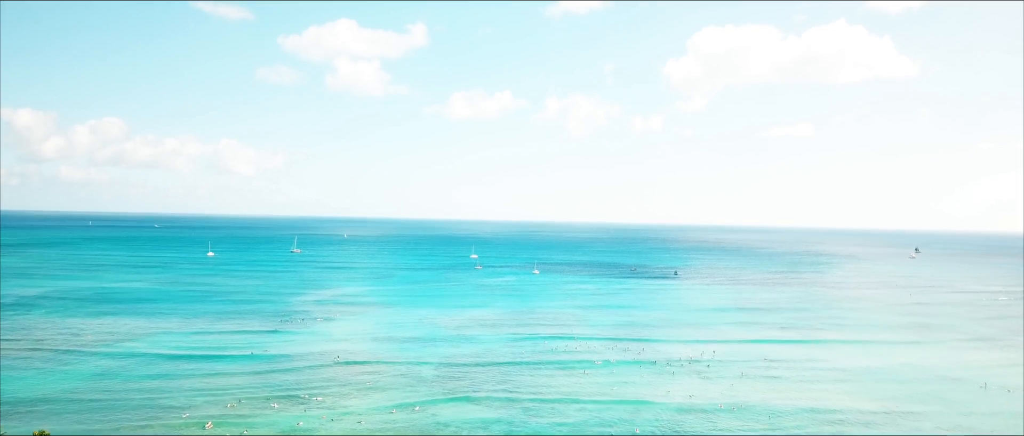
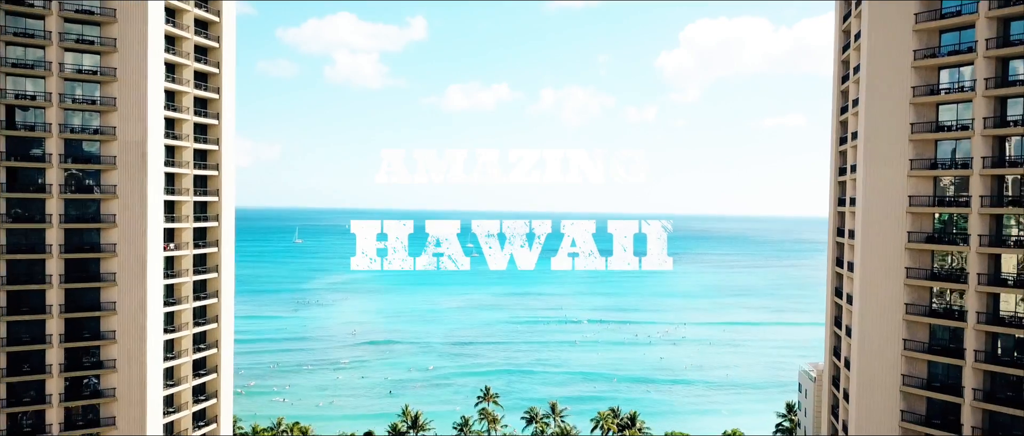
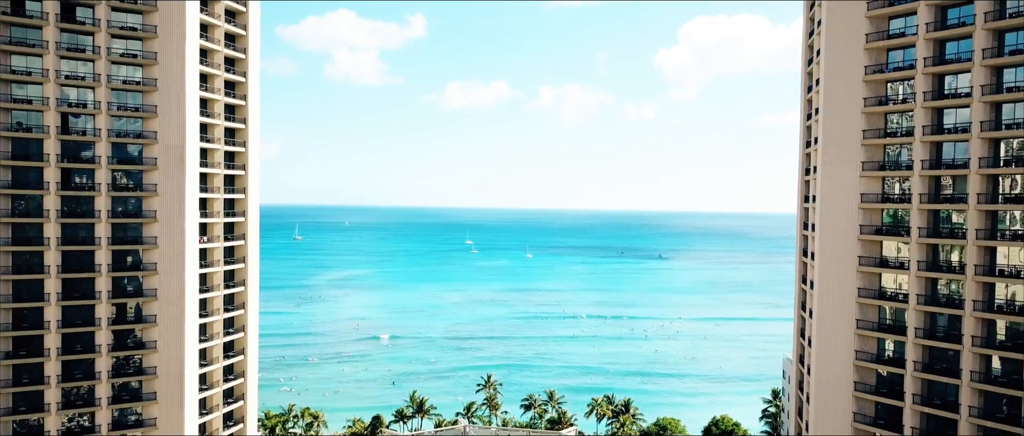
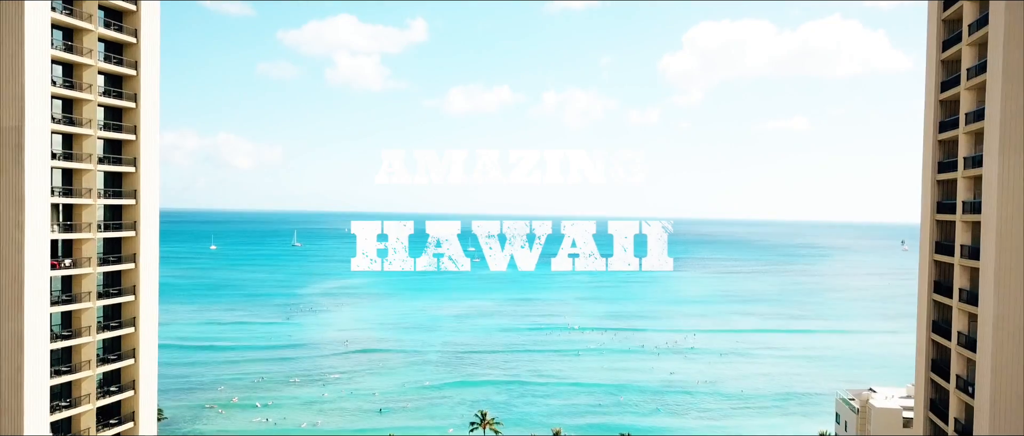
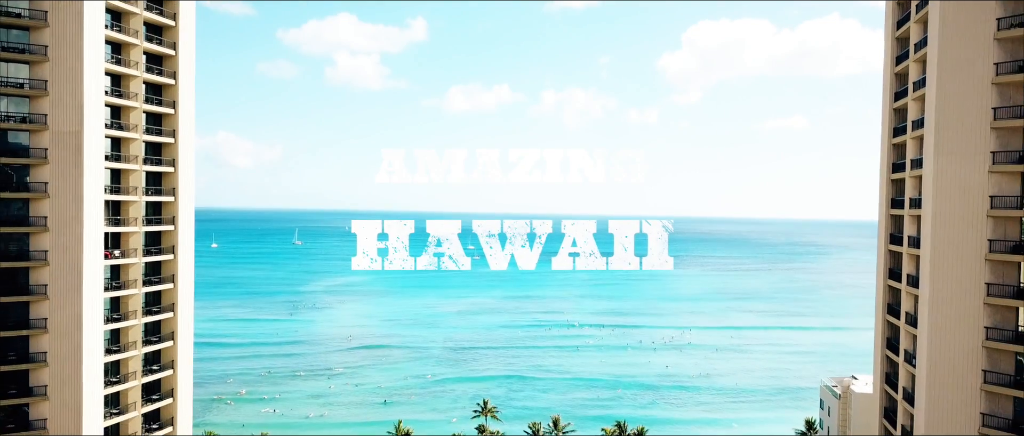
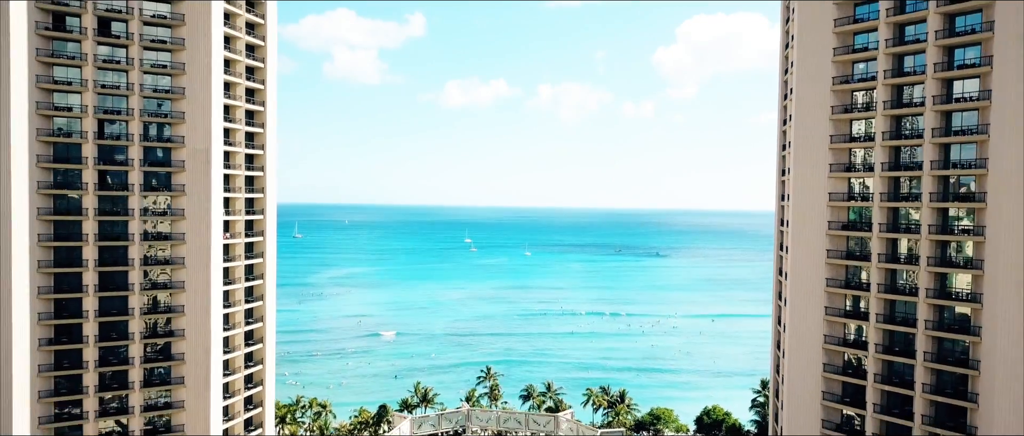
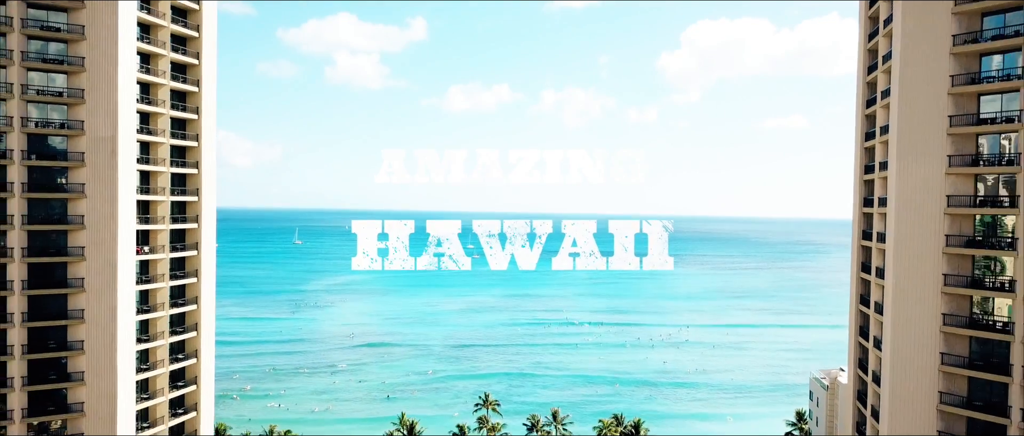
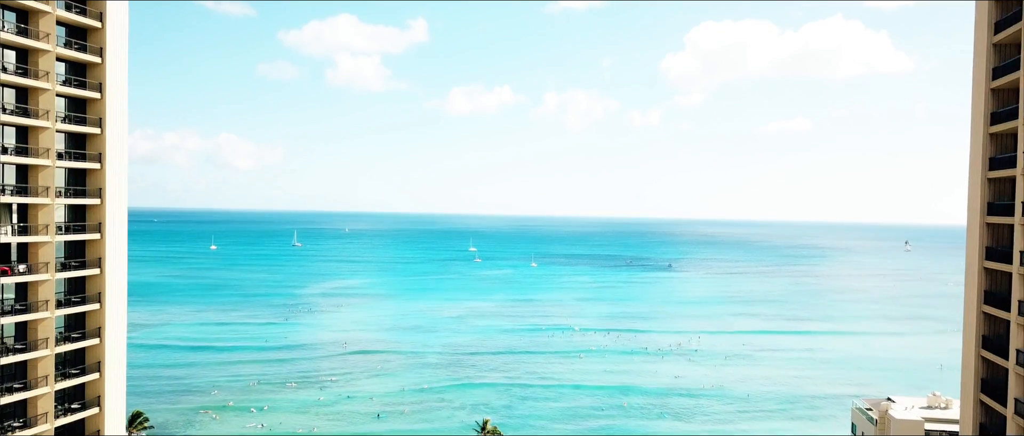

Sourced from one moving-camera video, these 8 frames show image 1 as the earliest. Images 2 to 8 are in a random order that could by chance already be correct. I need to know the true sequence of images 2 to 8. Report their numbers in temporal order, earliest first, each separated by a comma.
8, 4, 5, 7, 2, 3, 6
